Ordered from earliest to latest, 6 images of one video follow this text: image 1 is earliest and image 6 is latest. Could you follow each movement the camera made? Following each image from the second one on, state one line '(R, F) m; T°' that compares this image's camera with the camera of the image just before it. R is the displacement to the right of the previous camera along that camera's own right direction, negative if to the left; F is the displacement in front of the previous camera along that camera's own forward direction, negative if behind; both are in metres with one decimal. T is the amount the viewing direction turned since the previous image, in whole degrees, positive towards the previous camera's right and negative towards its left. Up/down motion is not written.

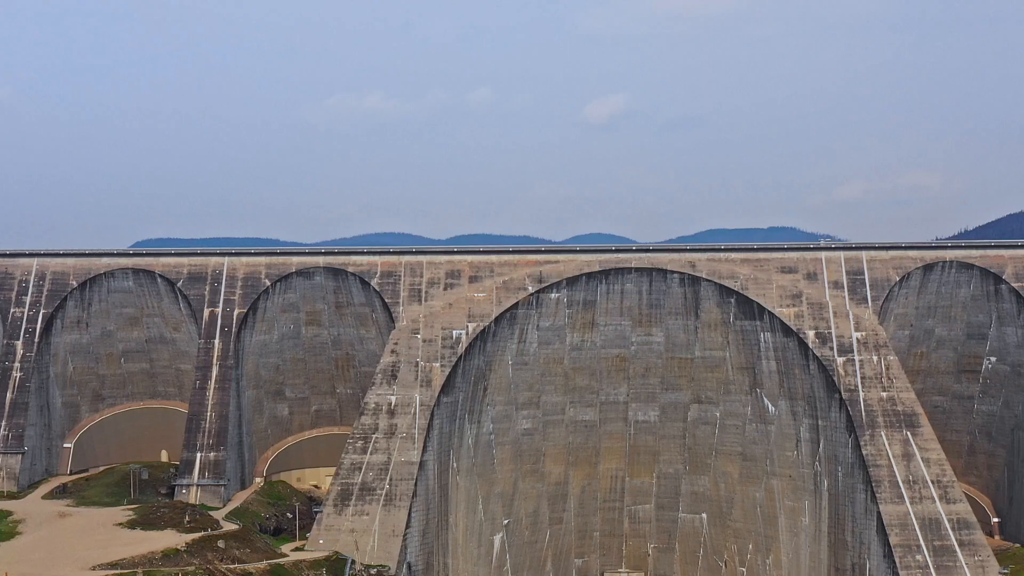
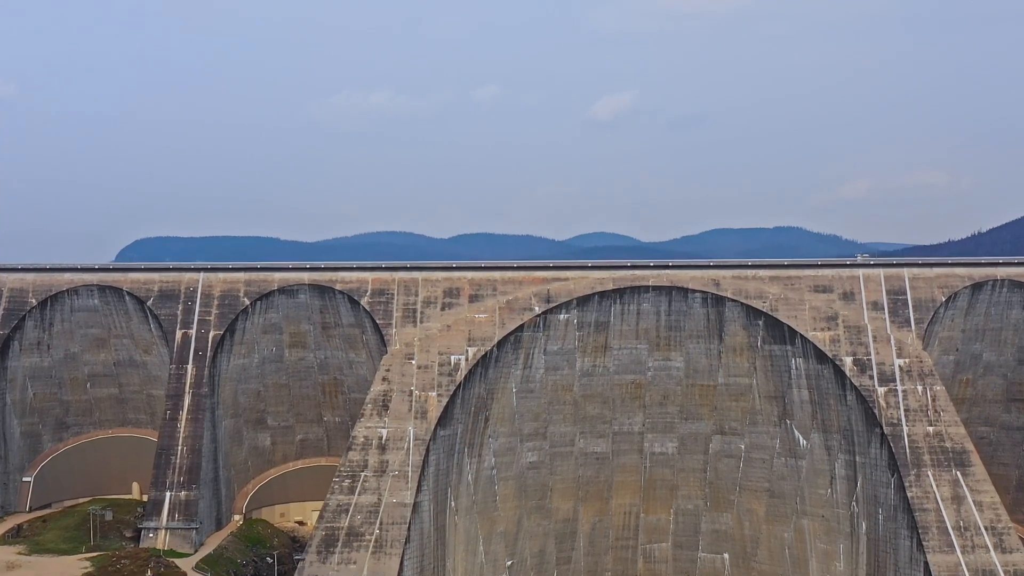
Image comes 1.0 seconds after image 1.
(-0.1, +4.0) m; 0°
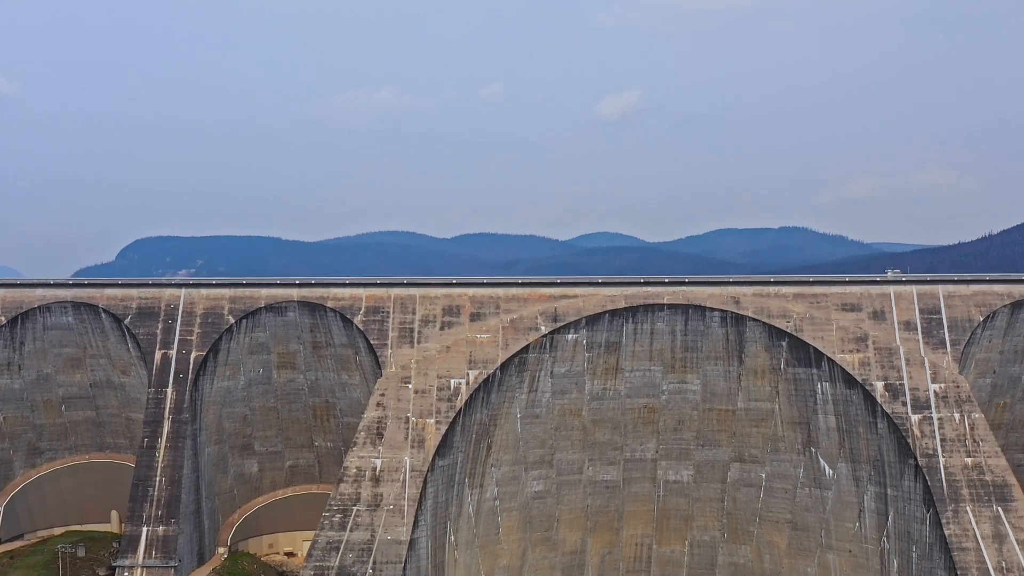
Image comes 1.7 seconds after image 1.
(0.0, +2.7) m; 0°
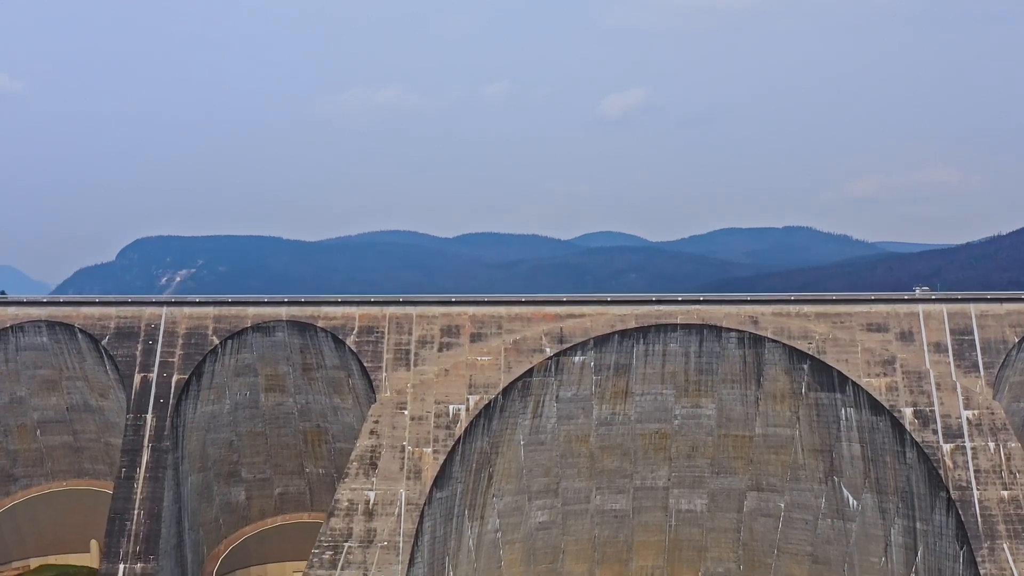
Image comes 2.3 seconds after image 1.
(0.0, +2.2) m; 0°
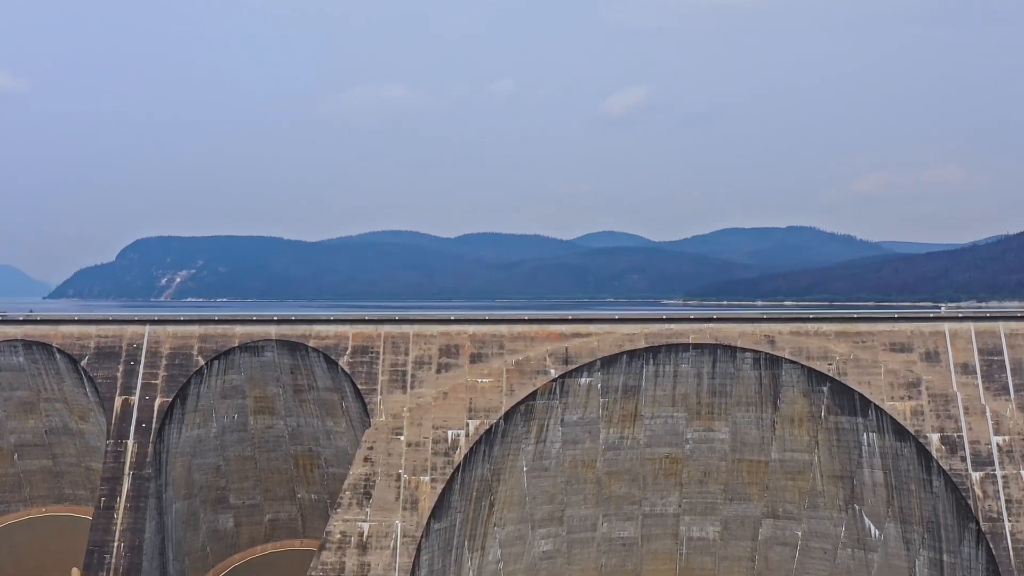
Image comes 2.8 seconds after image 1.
(0.0, +1.8) m; 0°
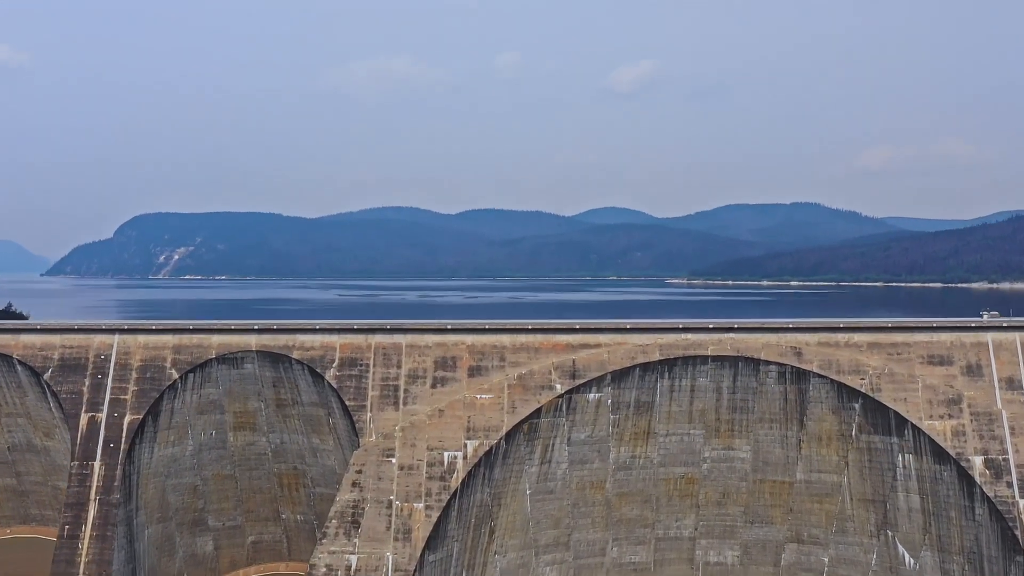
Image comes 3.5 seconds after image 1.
(0.0, +2.8) m; 0°
